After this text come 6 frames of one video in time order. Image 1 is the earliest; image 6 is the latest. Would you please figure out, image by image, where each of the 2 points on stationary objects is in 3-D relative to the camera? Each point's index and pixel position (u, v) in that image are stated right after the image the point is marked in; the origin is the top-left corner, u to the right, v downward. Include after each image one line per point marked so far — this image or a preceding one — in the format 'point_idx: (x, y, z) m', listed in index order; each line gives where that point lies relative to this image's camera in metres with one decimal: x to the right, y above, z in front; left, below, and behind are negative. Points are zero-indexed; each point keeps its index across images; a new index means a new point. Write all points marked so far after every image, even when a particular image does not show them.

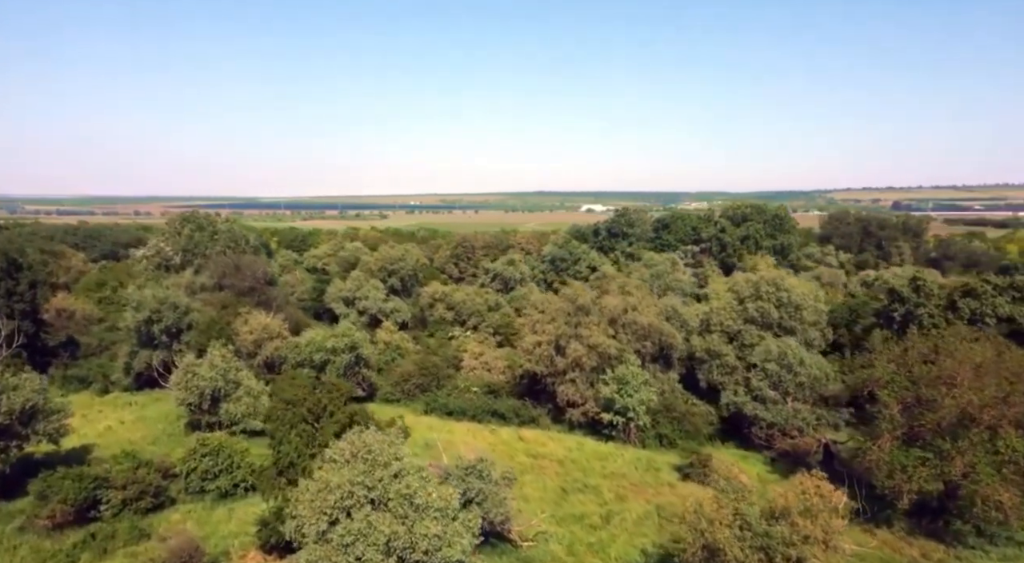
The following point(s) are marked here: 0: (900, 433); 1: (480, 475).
0: (+9.7, -3.8, +16.7) m
1: (-0.8, -4.9, +16.8) m
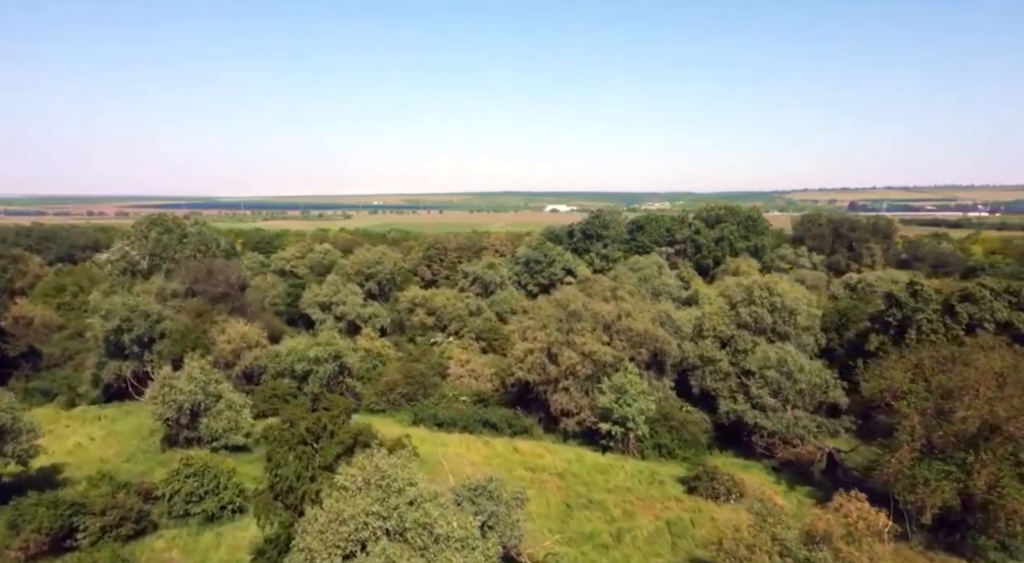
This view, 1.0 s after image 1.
0: (+10.0, -4.0, +16.4) m
1: (-0.5, -5.1, +16.0) m
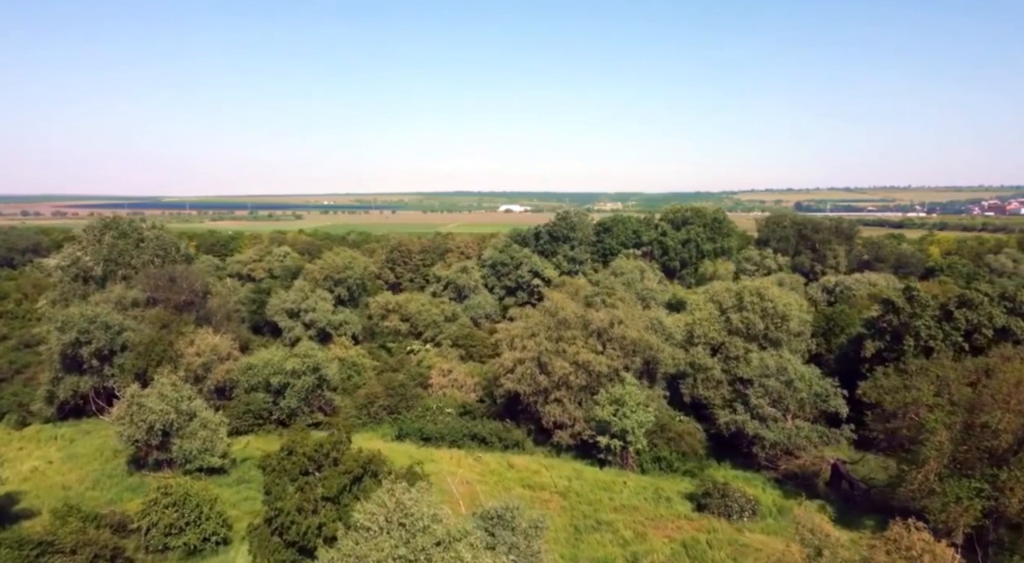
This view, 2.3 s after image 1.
0: (+10.4, -4.3, +15.9) m
1: (-0.1, -5.5, +14.9) m
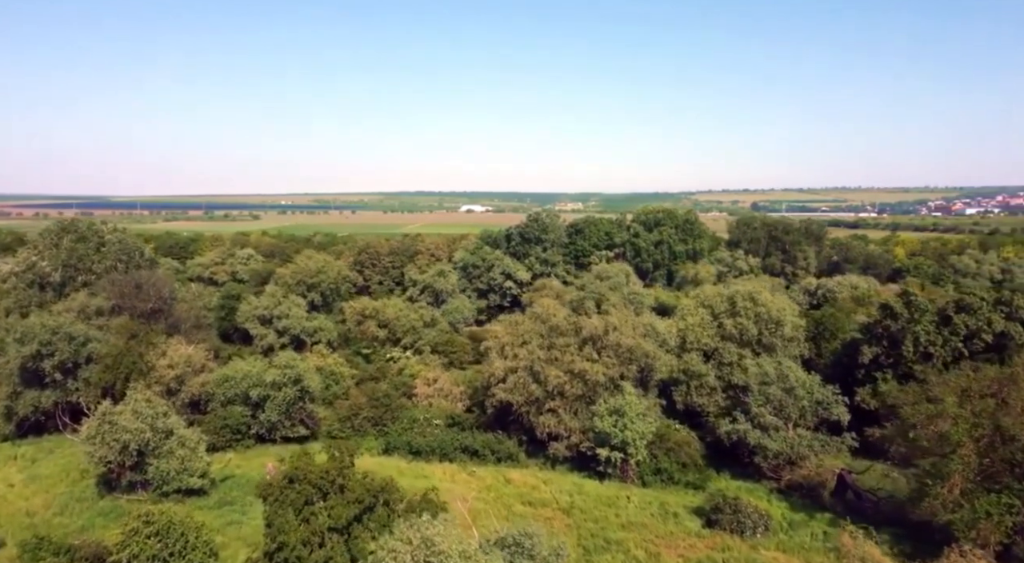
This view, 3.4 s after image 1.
0: (+10.7, -4.5, +15.6) m
1: (+0.3, -5.8, +14.1) m
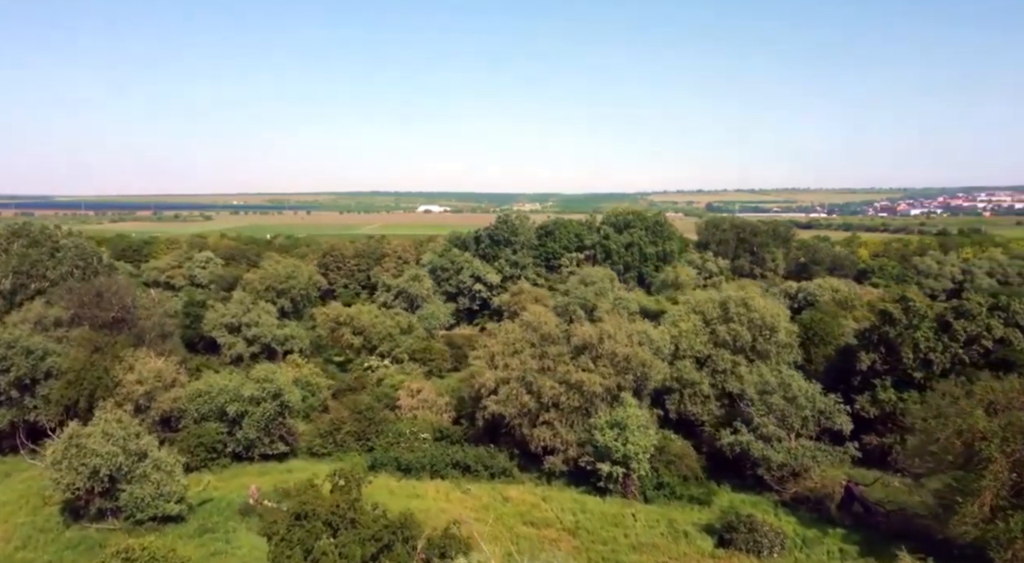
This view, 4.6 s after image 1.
0: (+11.1, -4.8, +15.2) m
1: (+0.8, -6.1, +13.1) m
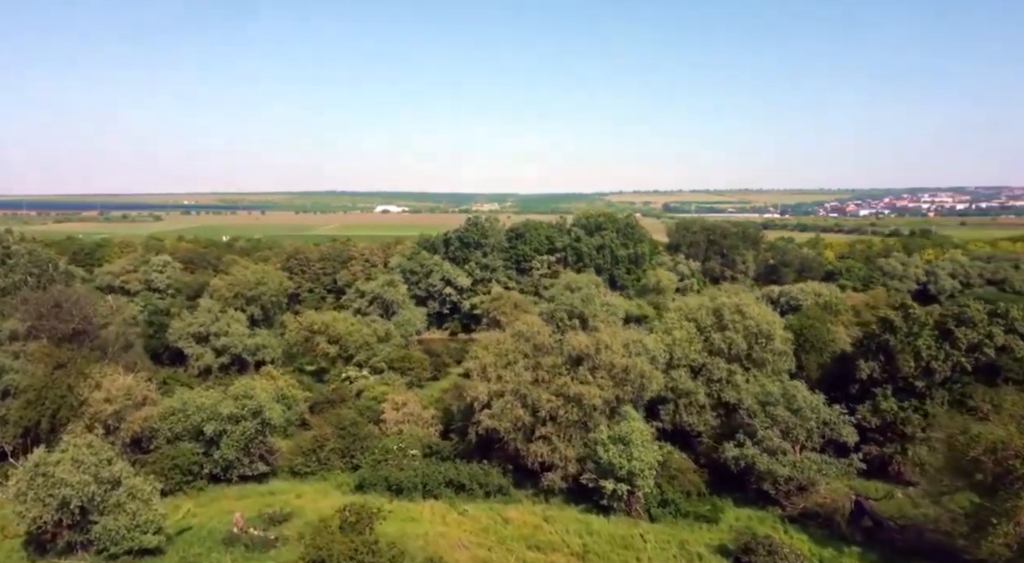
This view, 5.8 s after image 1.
0: (+11.6, -5.1, +14.8) m
1: (+1.4, -6.5, +12.2) m
